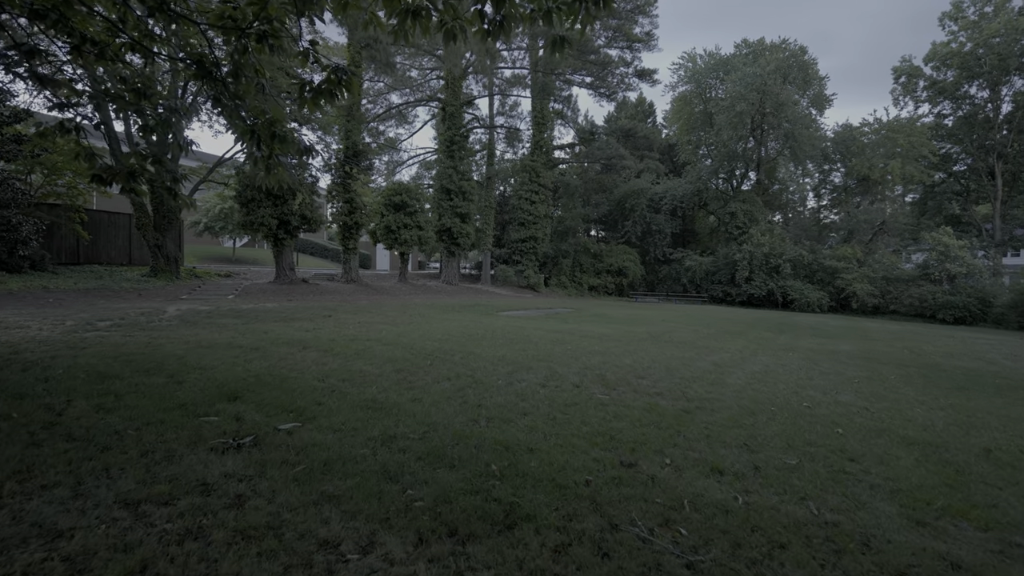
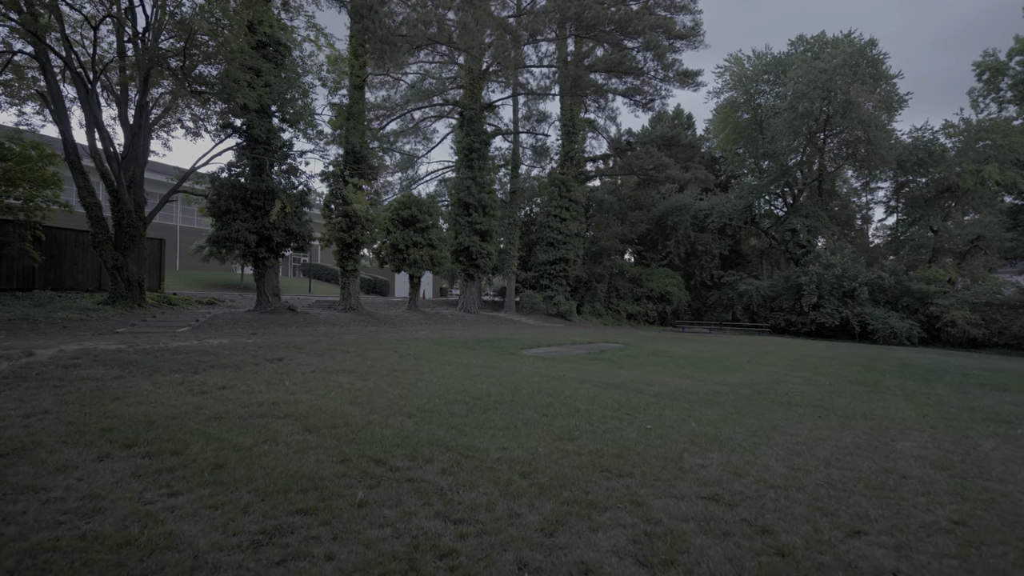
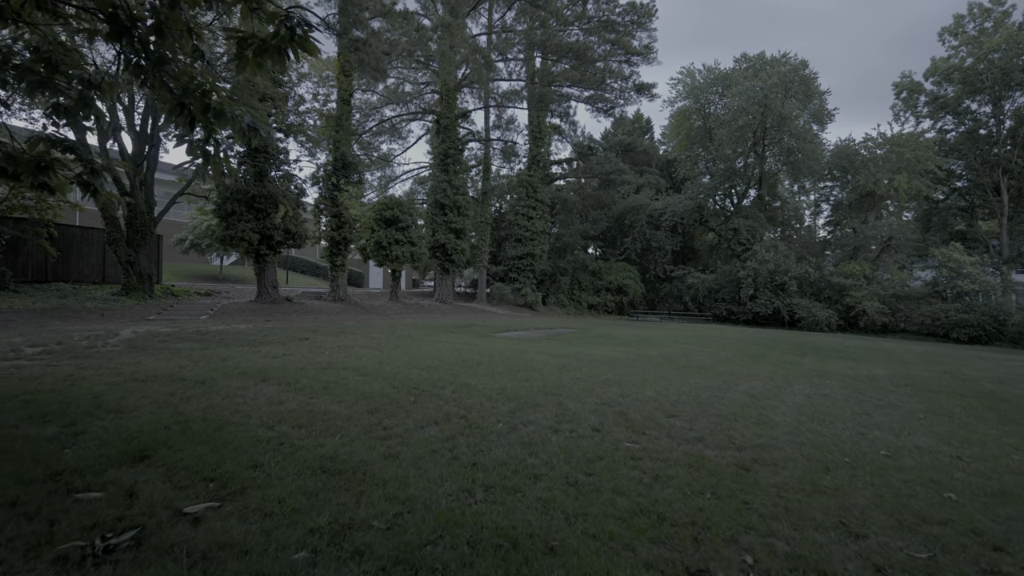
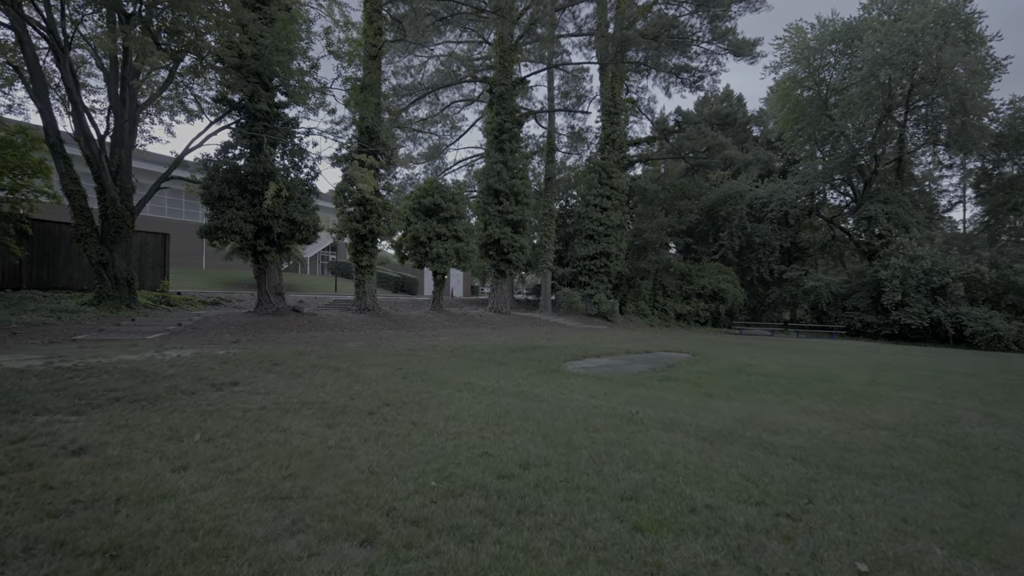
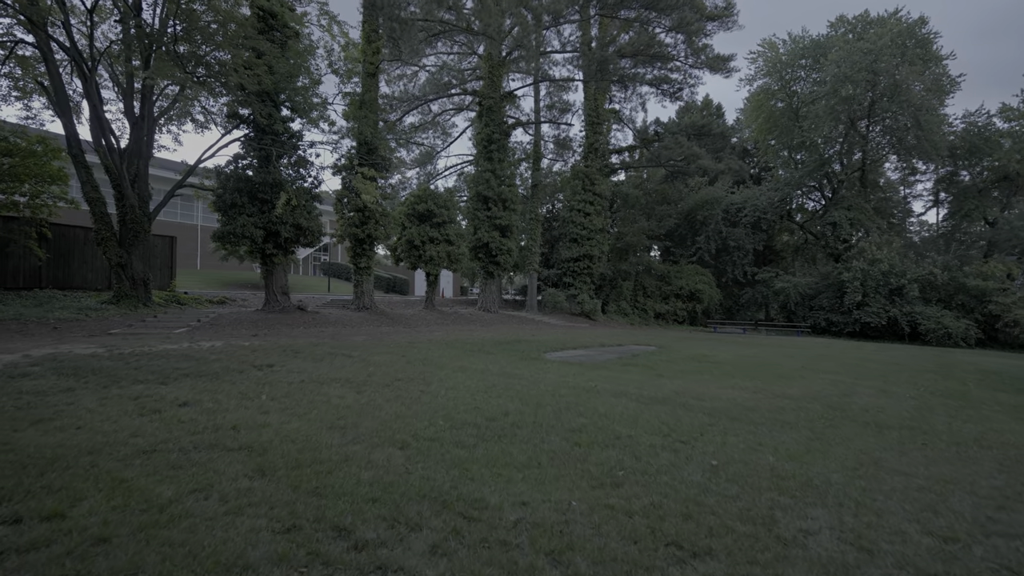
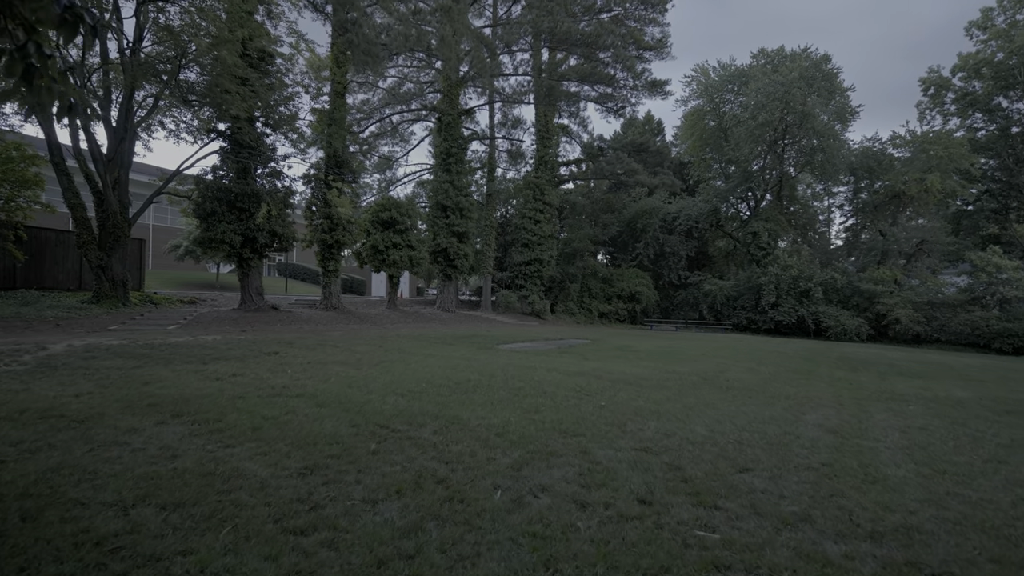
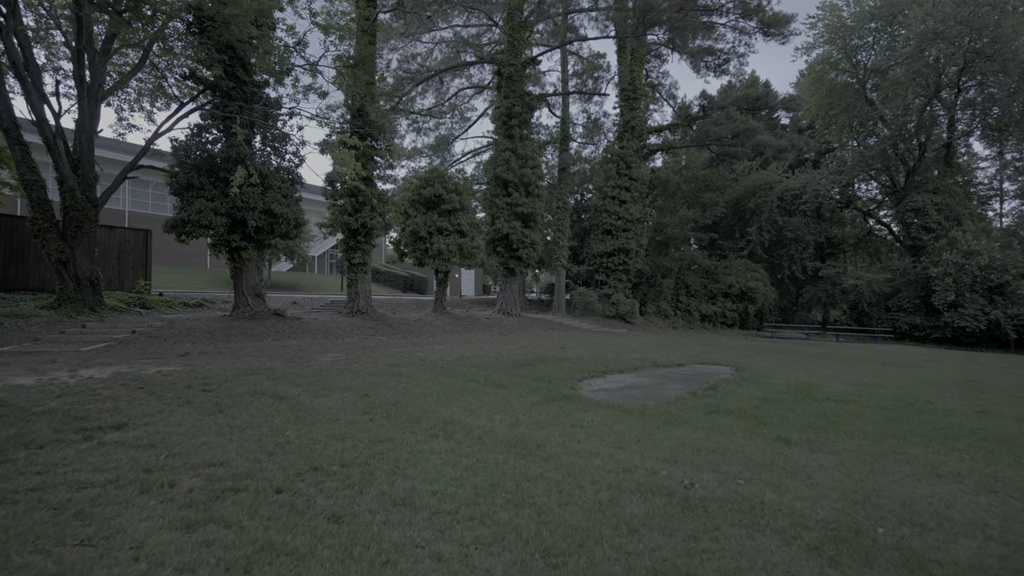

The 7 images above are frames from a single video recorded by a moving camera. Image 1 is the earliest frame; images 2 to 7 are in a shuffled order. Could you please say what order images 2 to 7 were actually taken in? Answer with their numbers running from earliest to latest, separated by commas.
3, 6, 2, 5, 4, 7
